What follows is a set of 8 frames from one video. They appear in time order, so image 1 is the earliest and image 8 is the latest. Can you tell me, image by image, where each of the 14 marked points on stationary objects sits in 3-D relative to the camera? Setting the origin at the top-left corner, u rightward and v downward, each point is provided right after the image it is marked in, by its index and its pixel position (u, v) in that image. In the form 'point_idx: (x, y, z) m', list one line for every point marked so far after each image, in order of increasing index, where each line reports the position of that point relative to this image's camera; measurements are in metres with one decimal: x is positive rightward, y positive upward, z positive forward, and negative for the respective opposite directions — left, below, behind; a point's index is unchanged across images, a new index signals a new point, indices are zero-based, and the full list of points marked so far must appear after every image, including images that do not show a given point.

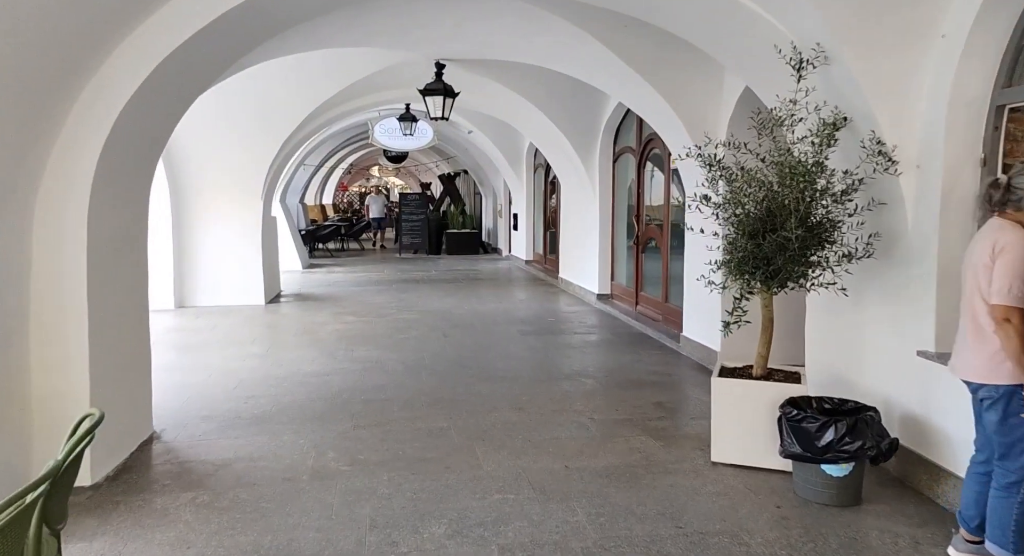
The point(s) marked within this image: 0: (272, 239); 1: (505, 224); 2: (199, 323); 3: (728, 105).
0: (-3.2, +0.5, +8.5) m
1: (-0.1, +1.2, +14.6) m
2: (-3.2, -0.5, +6.6) m
3: (+1.5, +1.2, +4.6) m
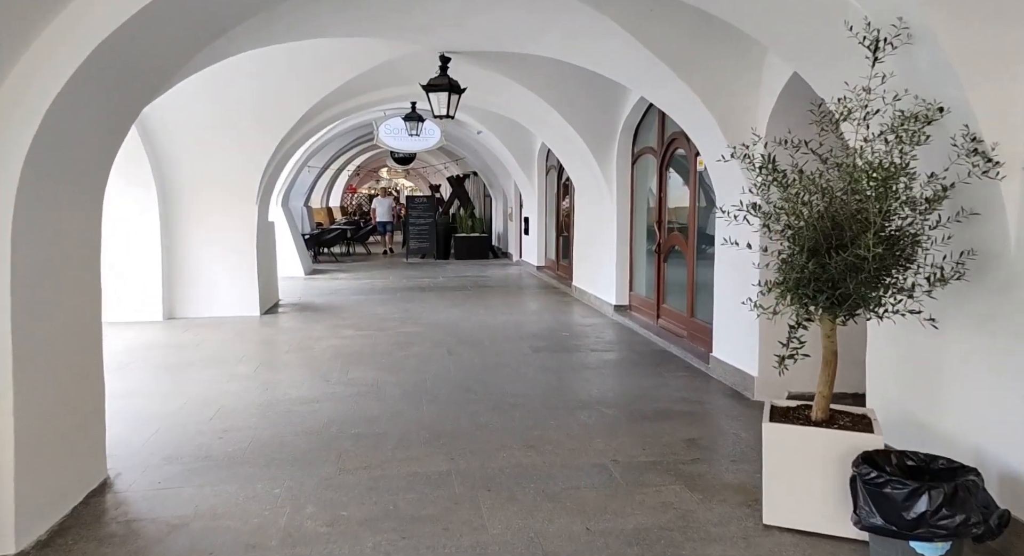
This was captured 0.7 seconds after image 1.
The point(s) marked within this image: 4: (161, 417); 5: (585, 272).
0: (-3.0, +0.4, +8.0) m
1: (+0.1, +1.1, +14.1) m
2: (-3.1, -0.6, +6.1) m
3: (+1.6, +1.1, +4.1) m
4: (-2.1, -0.8, +3.9) m
5: (+1.0, +0.1, +8.7) m
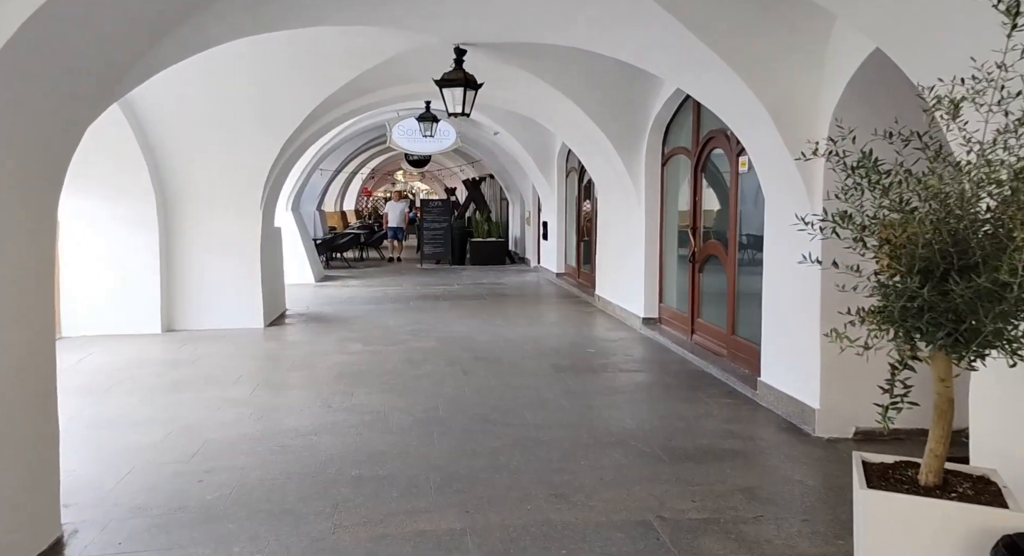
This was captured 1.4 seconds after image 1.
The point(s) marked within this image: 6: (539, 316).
0: (-2.8, +0.3, +7.6) m
1: (+0.5, +1.0, +13.5) m
2: (-2.9, -0.7, +5.7) m
3: (+1.8, +1.0, +3.5) m
4: (-2.0, -0.9, +3.4) m
5: (+1.3, -0.1, +8.2) m
6: (+0.3, -0.5, +7.9) m
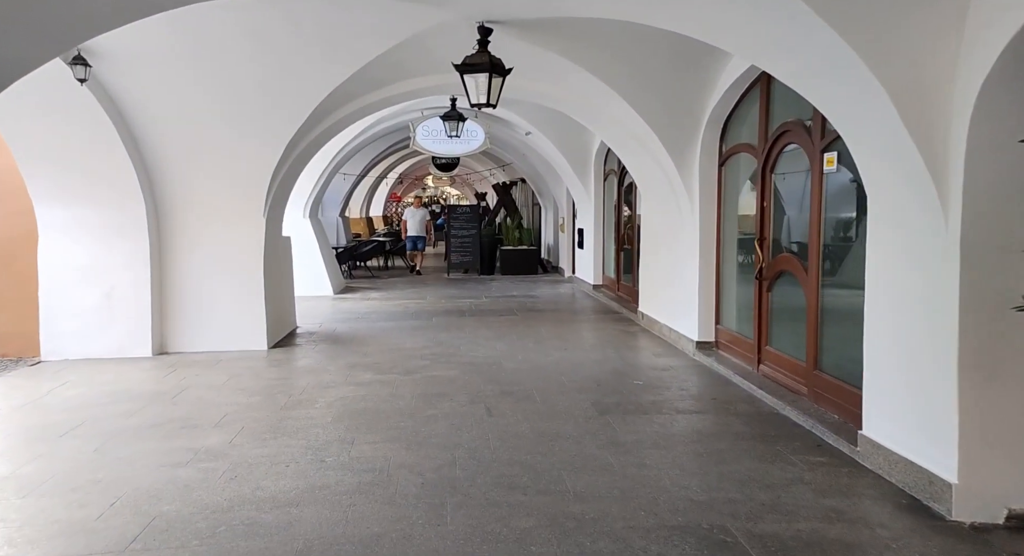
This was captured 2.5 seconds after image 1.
0: (-2.4, +0.1, +6.9) m
1: (+1.1, +0.7, +12.7) m
2: (-2.7, -0.8, +5.0) m
3: (+1.9, +0.9, +2.6) m
4: (-1.9, -1.1, +2.7) m
5: (+1.6, -0.2, +7.3) m
6: (+0.7, -0.6, +7.1) m
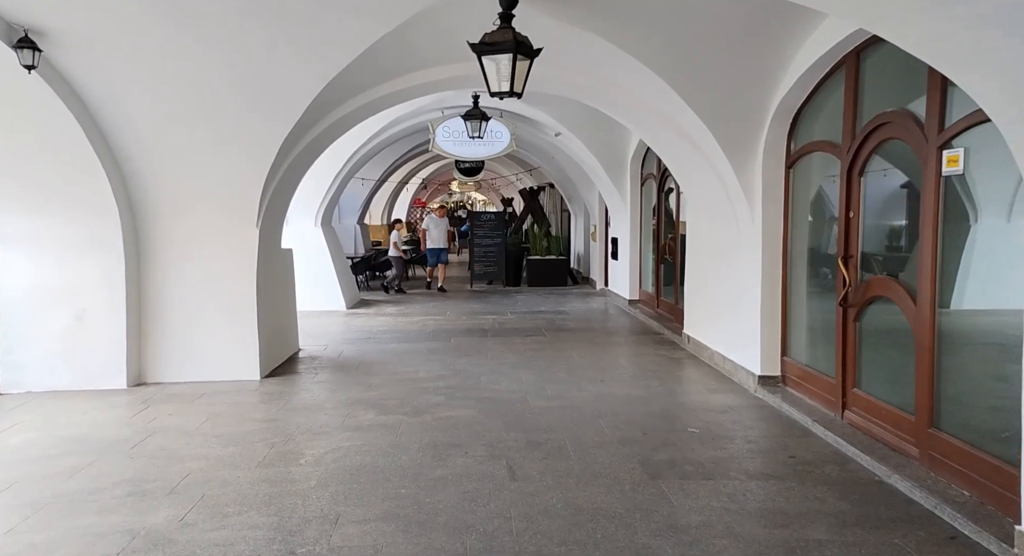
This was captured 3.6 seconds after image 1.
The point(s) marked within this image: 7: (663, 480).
0: (-2.2, -0.1, +6.1) m
1: (+1.6, +0.5, +11.8) m
2: (-2.5, -1.0, +4.2) m
3: (+2.0, +0.8, +1.7) m
4: (-1.8, -1.2, +1.9) m
5: (+1.9, -0.4, +6.3) m
6: (+1.0, -0.8, +6.2) m
7: (+0.8, -1.1, +3.5) m
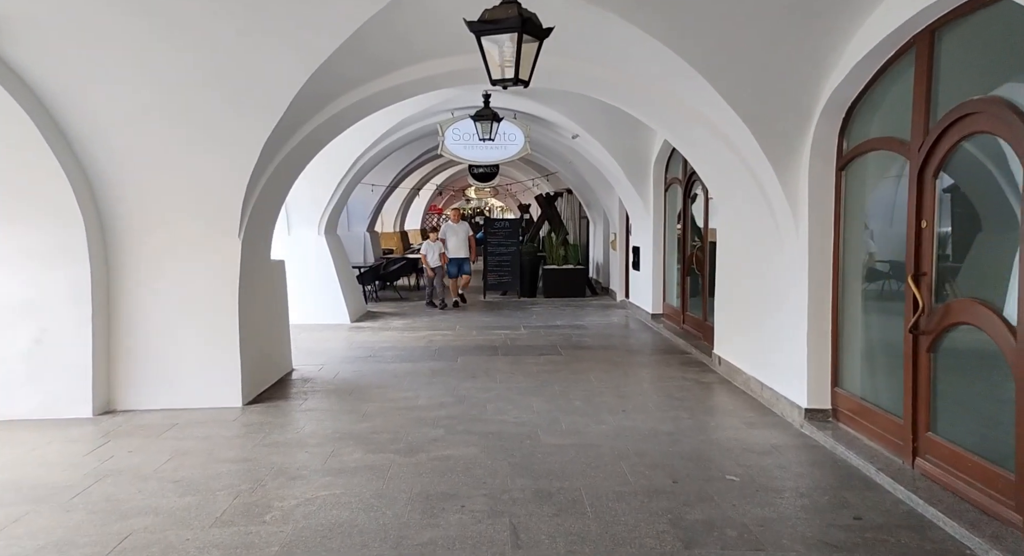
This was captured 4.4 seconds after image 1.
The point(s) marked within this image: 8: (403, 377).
0: (-2.1, -0.2, +5.6) m
1: (+1.9, +0.3, +11.1) m
2: (-2.4, -1.1, +3.7) m
3: (+1.9, +0.7, +1.0) m
4: (-1.8, -1.3, +1.3) m
5: (+2.0, -0.6, +5.7) m
6: (+1.1, -1.0, +5.5) m
7: (+0.8, -1.2, +2.8) m
8: (-1.0, -0.9, +6.0) m
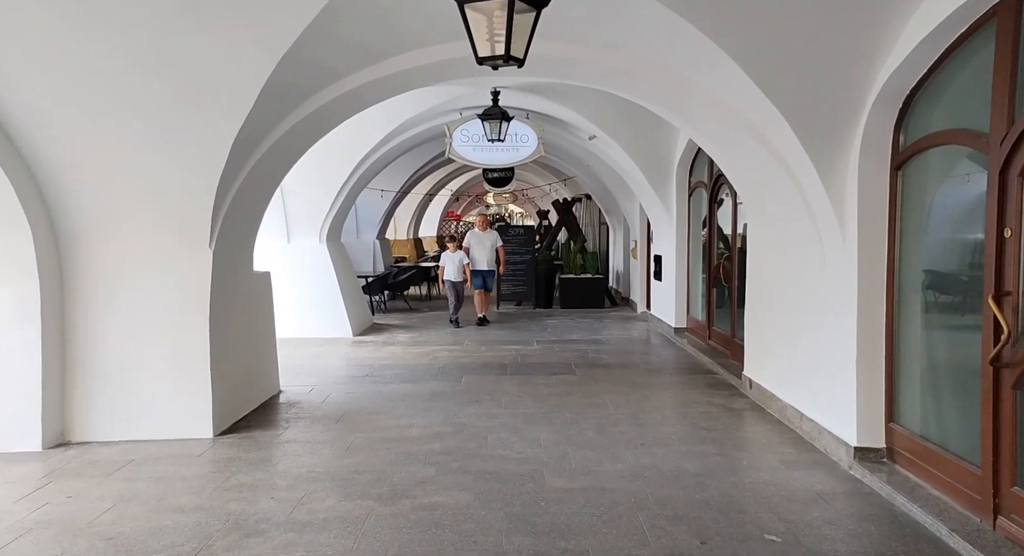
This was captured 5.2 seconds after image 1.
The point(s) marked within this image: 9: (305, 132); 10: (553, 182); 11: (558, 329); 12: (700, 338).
0: (-2.0, -0.3, +5.1) m
1: (+2.1, +0.2, +10.5) m
2: (-2.5, -1.2, +3.2) m
3: (+1.8, +0.6, +0.4) m
4: (-1.9, -1.4, +0.8) m
5: (+2.0, -0.7, +5.0) m
6: (+1.1, -1.1, +4.9) m
7: (+0.8, -1.3, +2.2) m
8: (-1.0, -1.0, +5.4) m
9: (-1.5, +1.1, +4.7) m
10: (+1.2, +2.7, +18.3) m
11: (+0.6, -0.7, +9.1) m
12: (+2.2, -0.7, +7.6) m
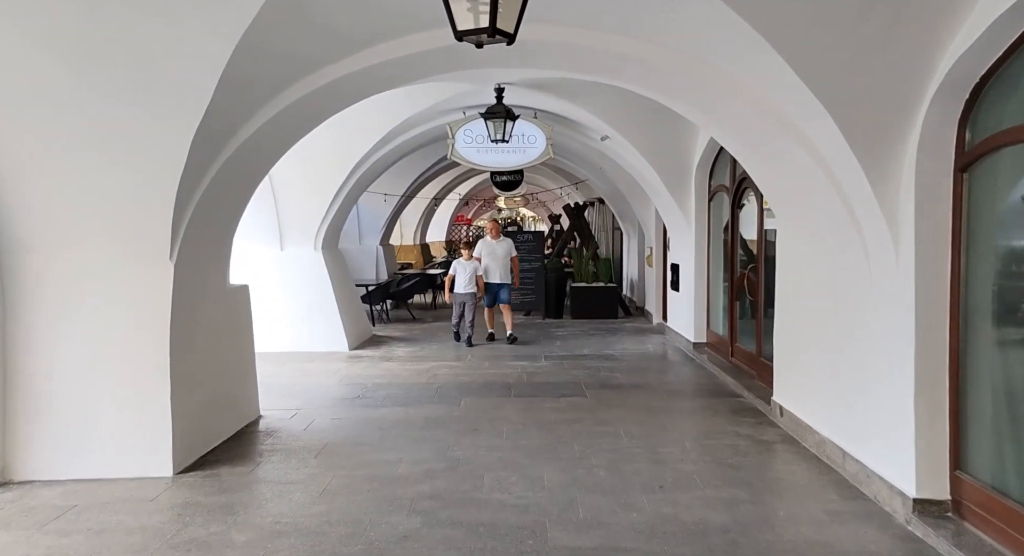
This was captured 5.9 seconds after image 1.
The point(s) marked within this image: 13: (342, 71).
0: (-2.0, -0.4, +4.6) m
1: (+2.2, 0.0, +9.9) m
2: (-2.5, -1.3, +2.7) m
3: (+1.8, +0.5, -0.2) m
4: (-2.0, -1.4, +0.3) m
5: (+2.1, -0.8, +4.5) m
6: (+1.1, -1.2, +4.4) m
7: (+0.7, -1.4, +1.7) m
8: (-0.9, -1.1, +4.9) m
9: (-1.5, +1.0, +4.2) m
10: (+1.5, +2.5, +17.8) m
11: (+0.7, -0.8, +8.5) m
12: (+2.3, -0.8, +7.0) m
13: (-1.1, +1.2, +4.0) m
